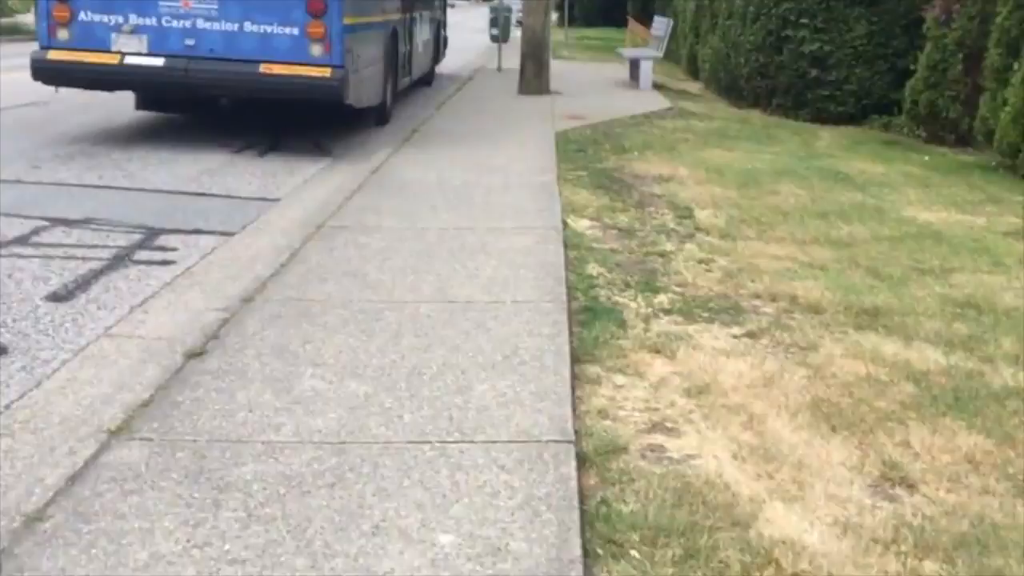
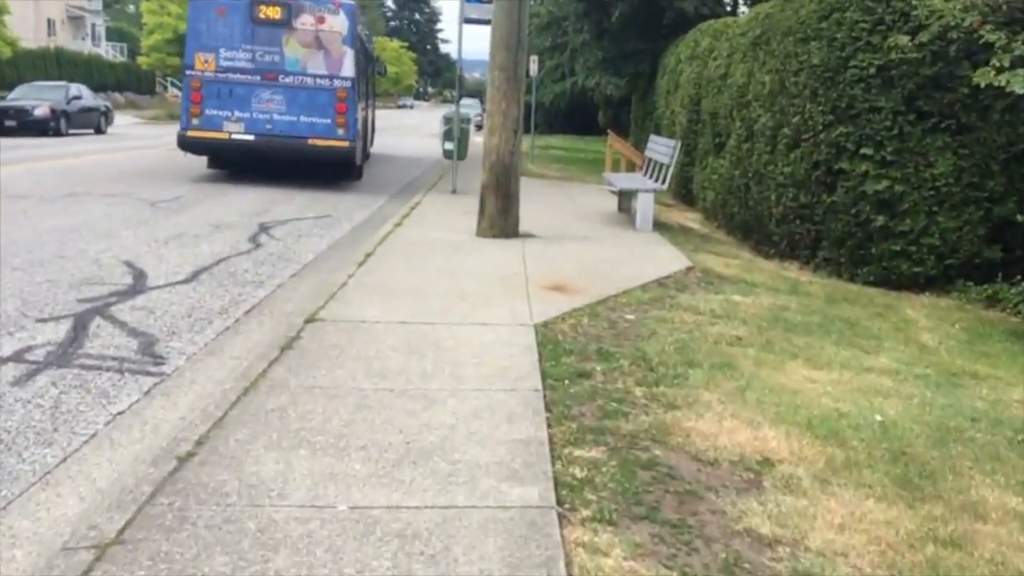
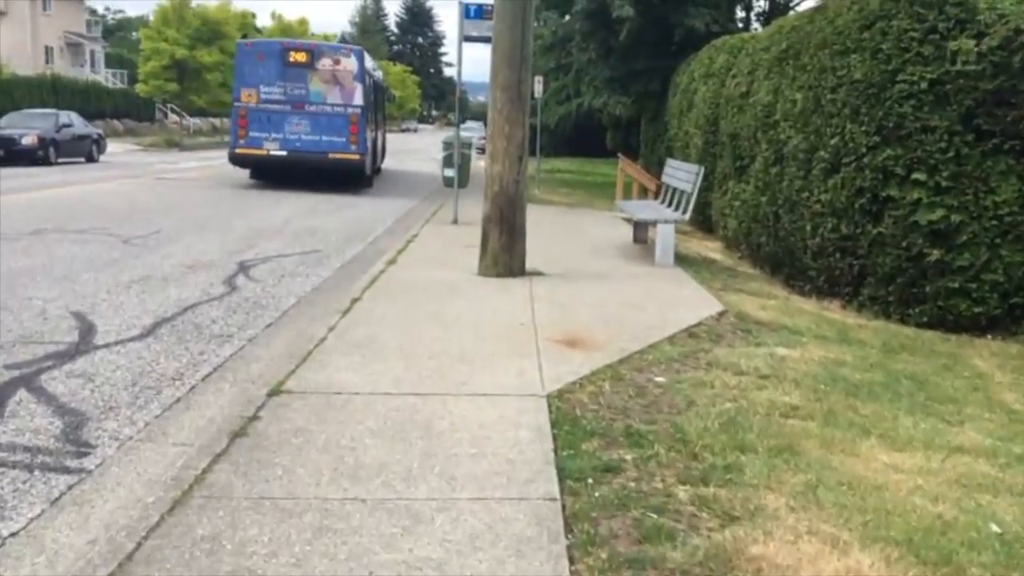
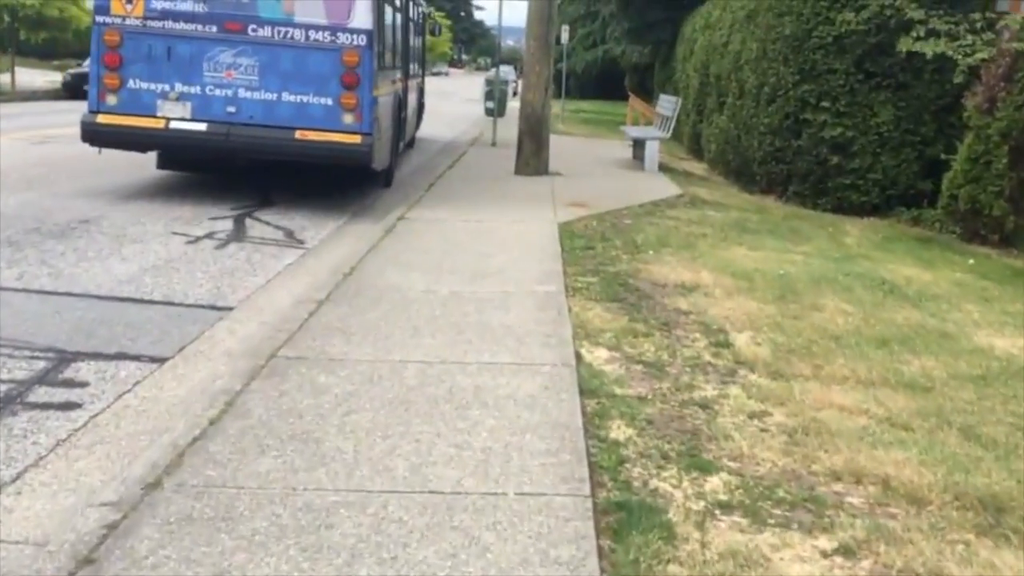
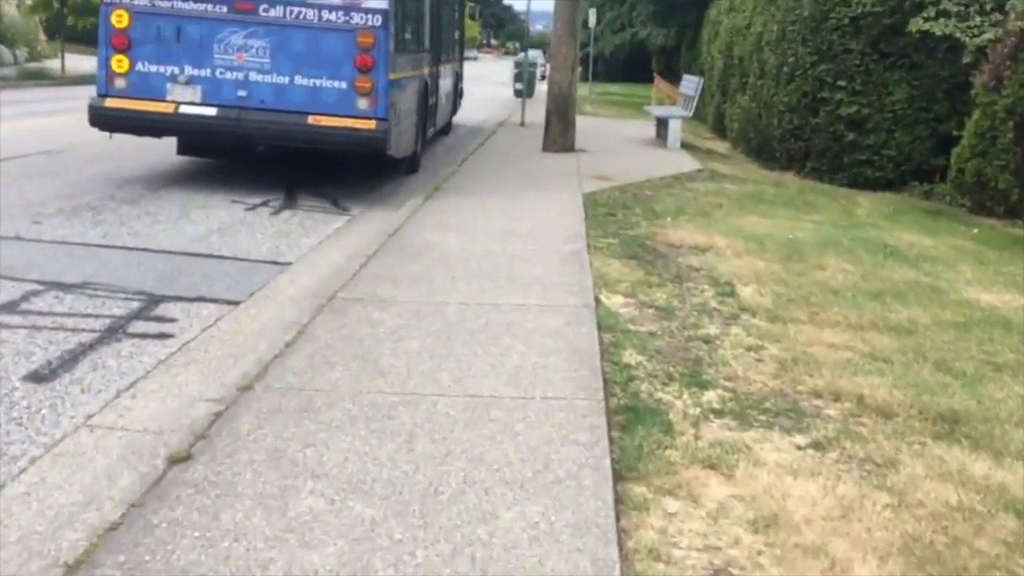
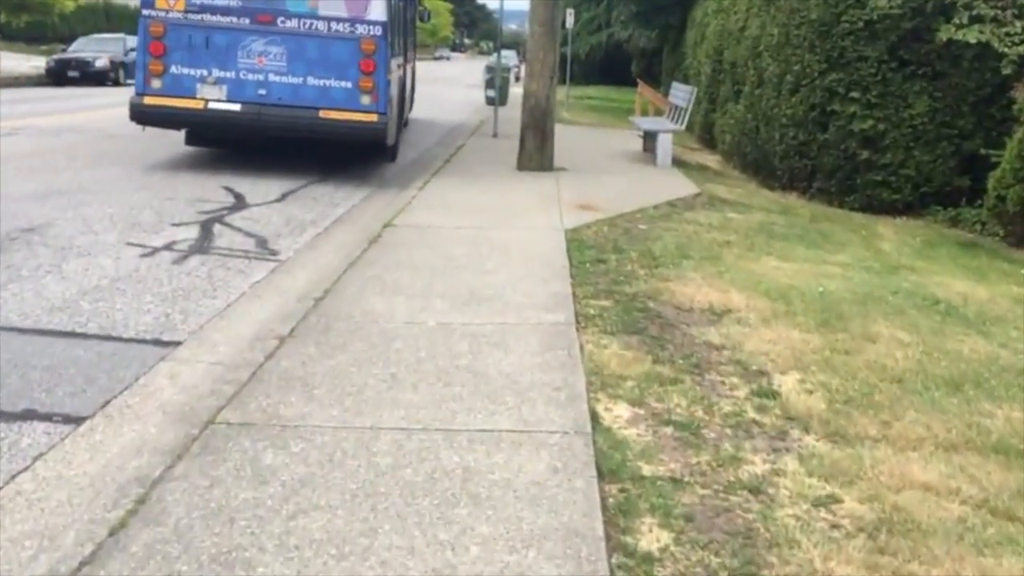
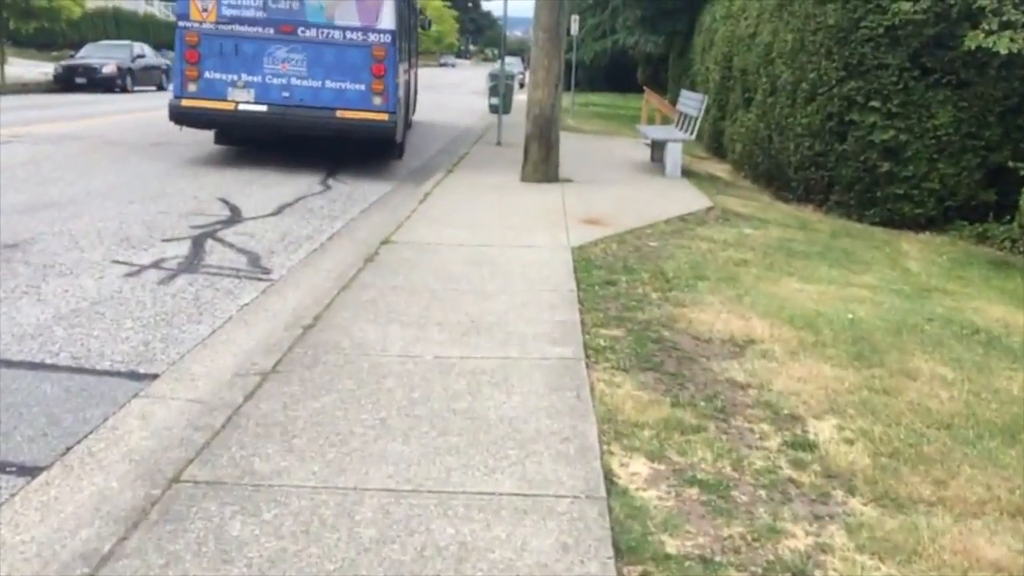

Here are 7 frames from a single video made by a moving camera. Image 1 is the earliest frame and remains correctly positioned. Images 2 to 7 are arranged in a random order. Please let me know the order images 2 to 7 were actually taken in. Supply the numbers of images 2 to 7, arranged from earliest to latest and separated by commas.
5, 4, 6, 7, 2, 3
